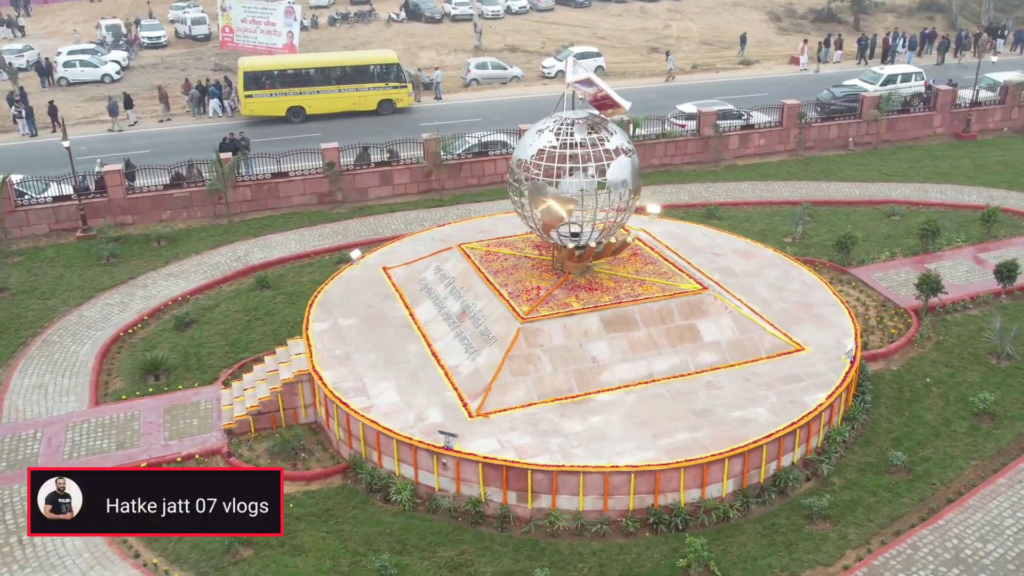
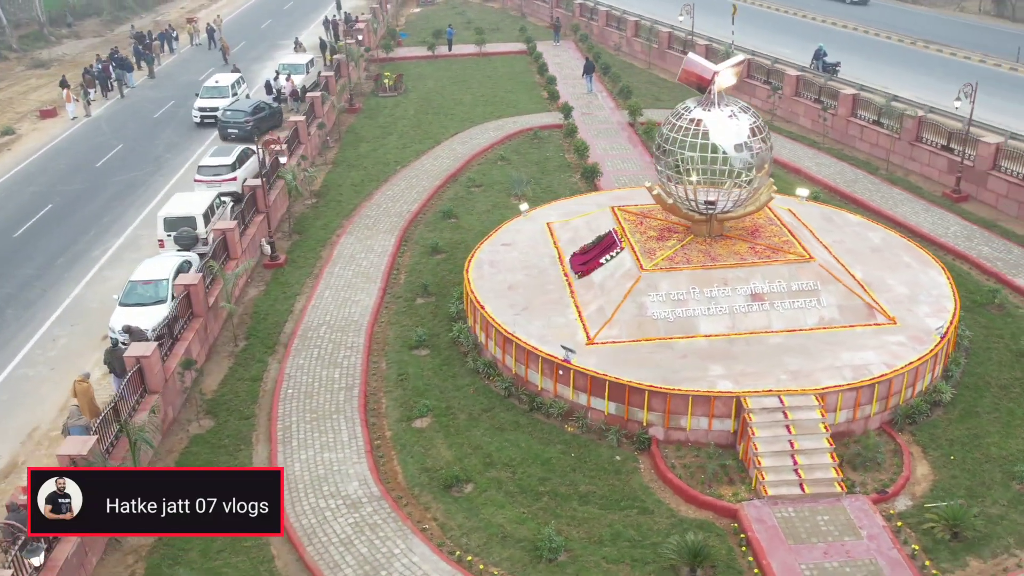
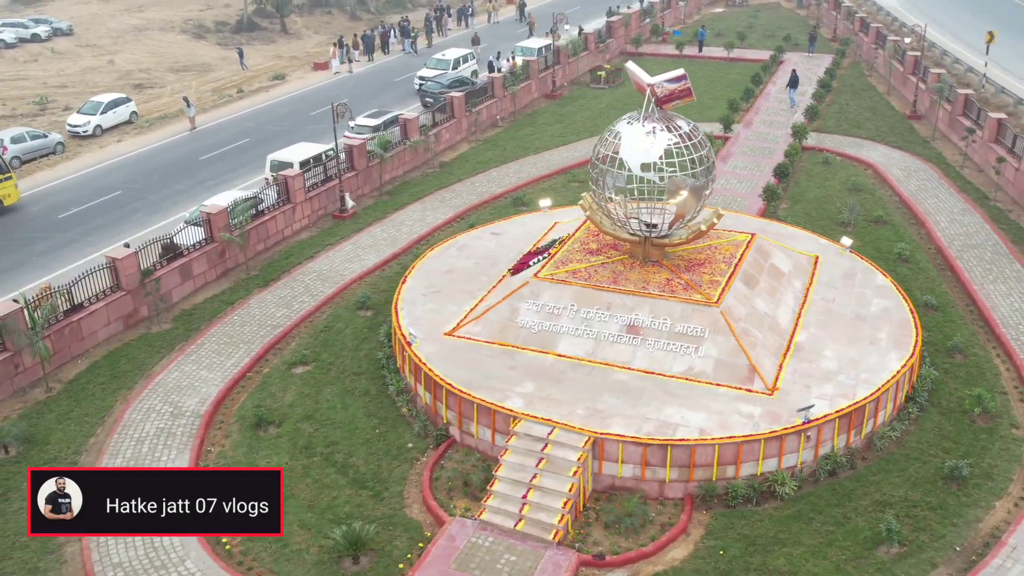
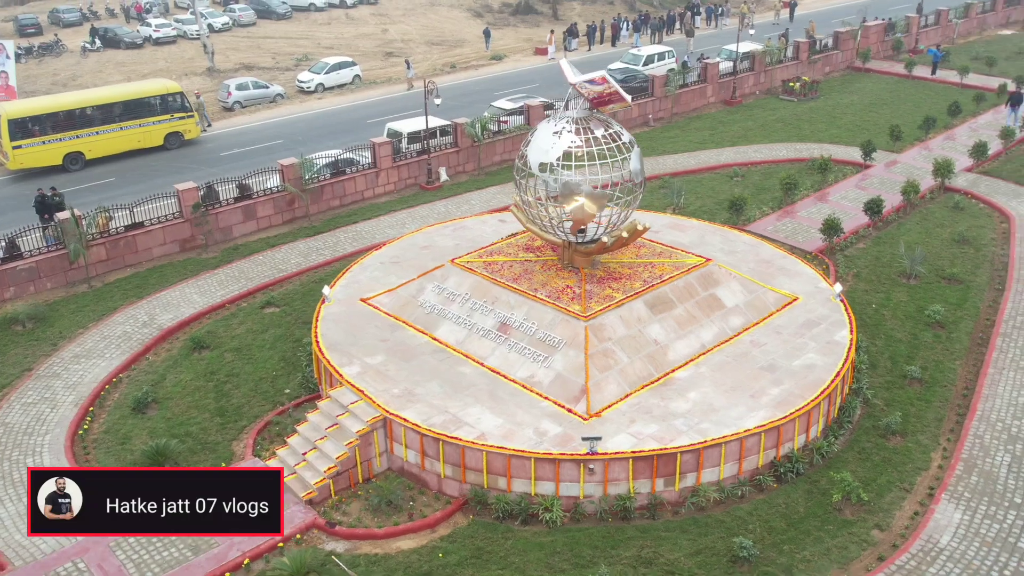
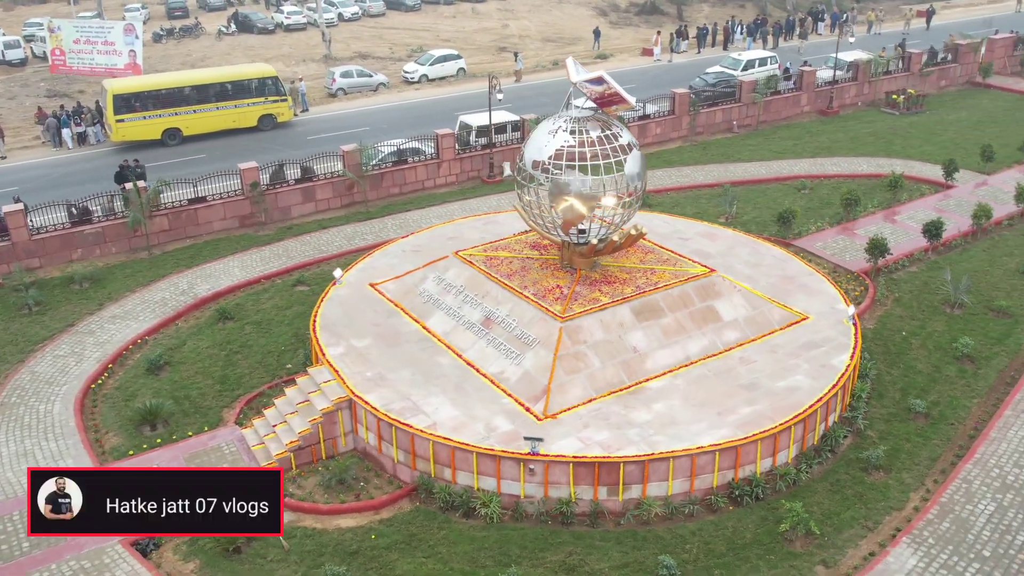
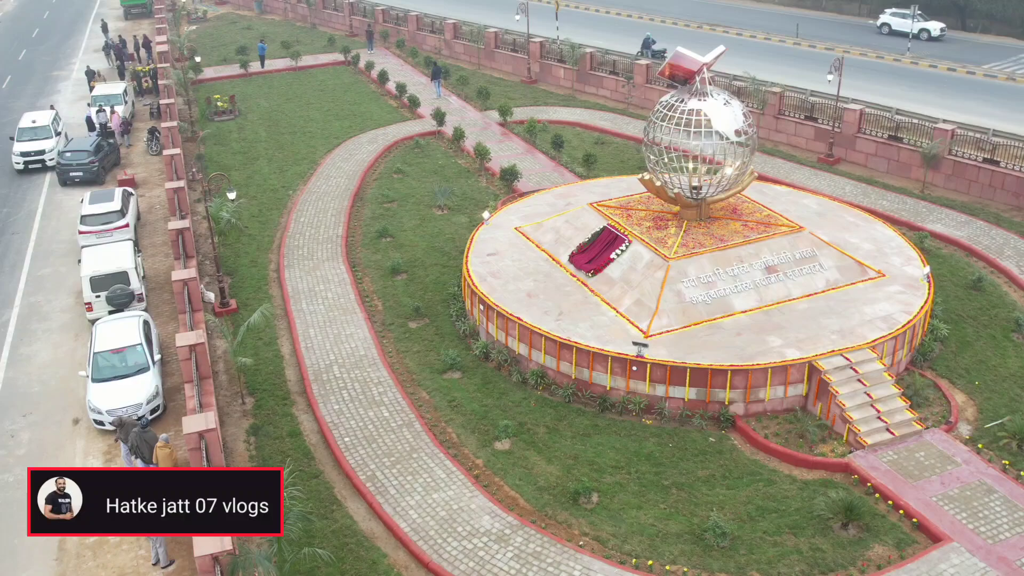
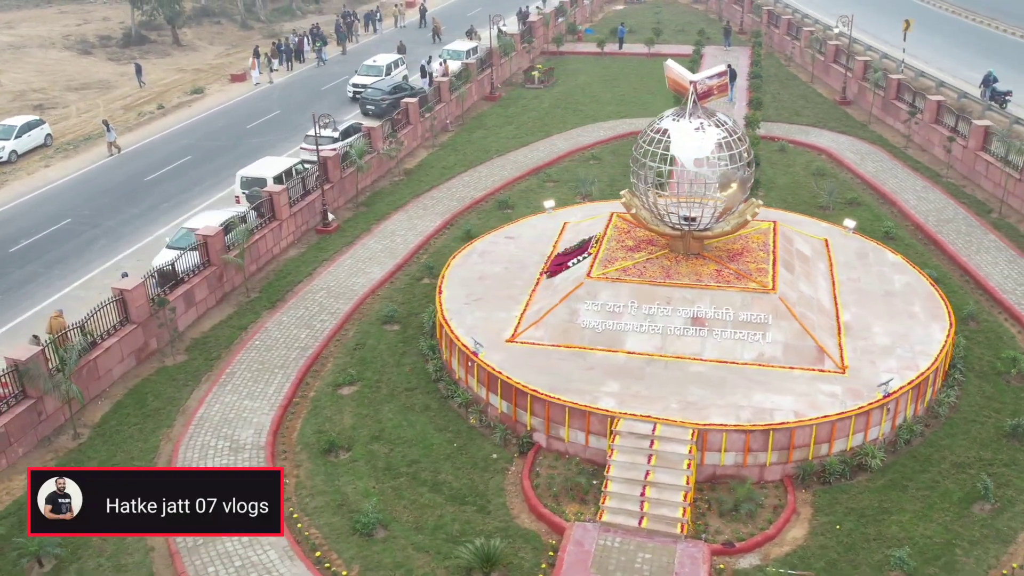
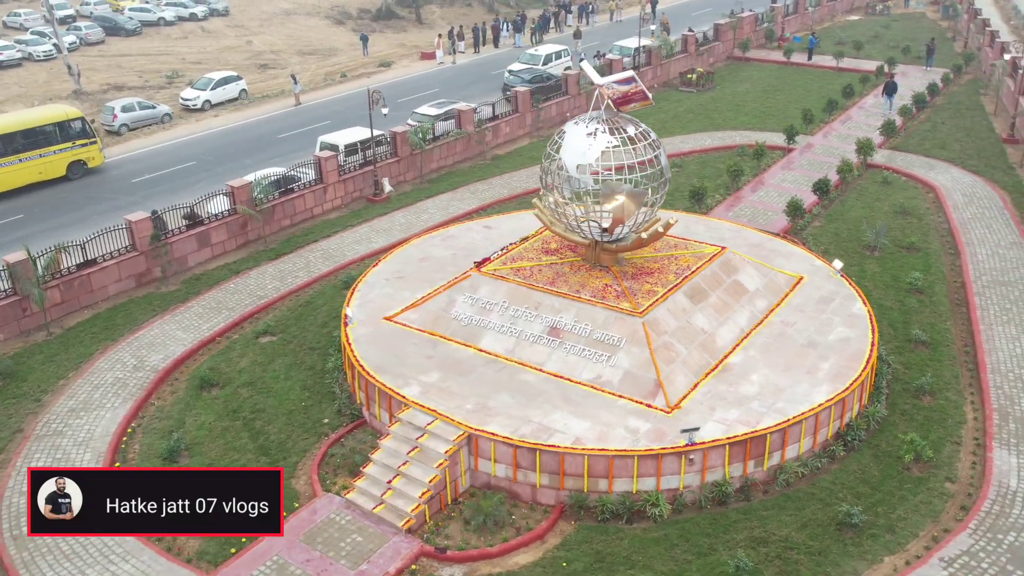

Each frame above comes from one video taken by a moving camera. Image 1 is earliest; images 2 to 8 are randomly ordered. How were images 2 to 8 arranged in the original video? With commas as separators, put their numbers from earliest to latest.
5, 4, 8, 3, 7, 2, 6
